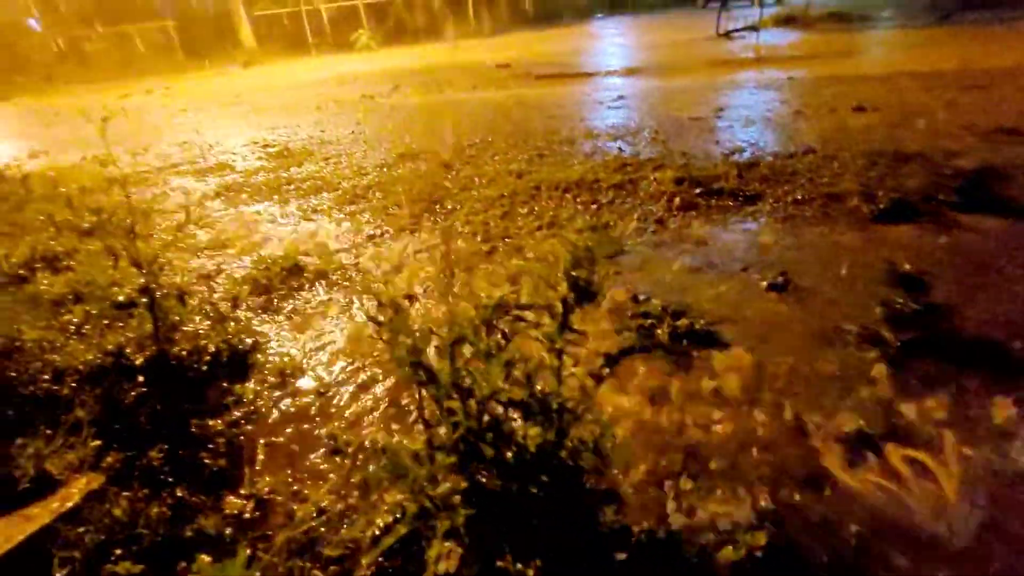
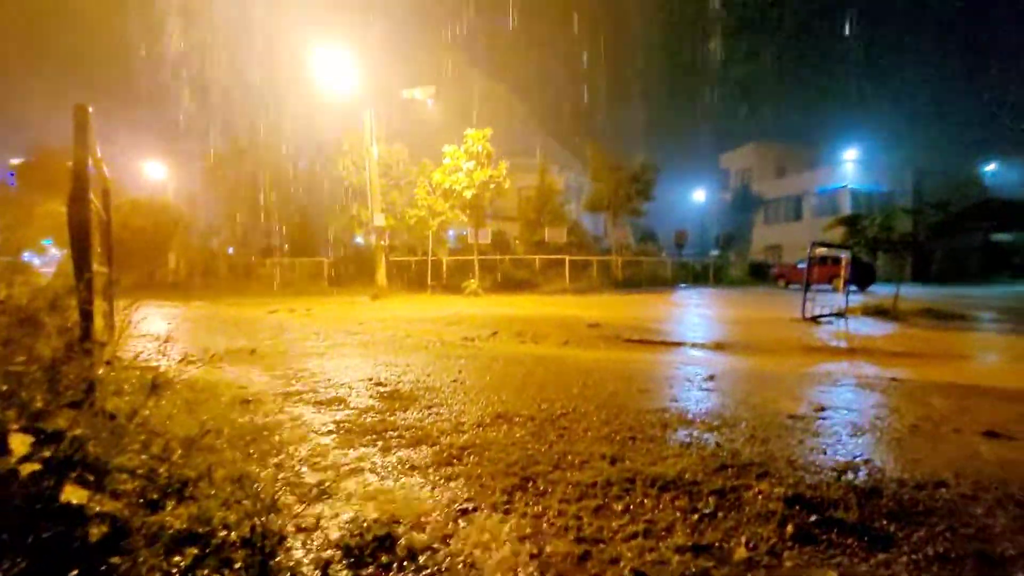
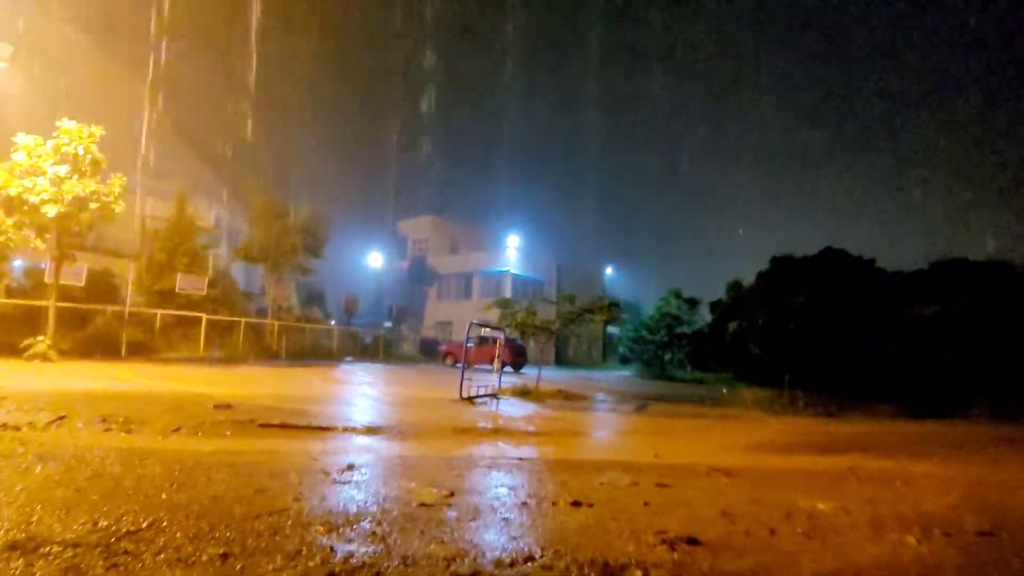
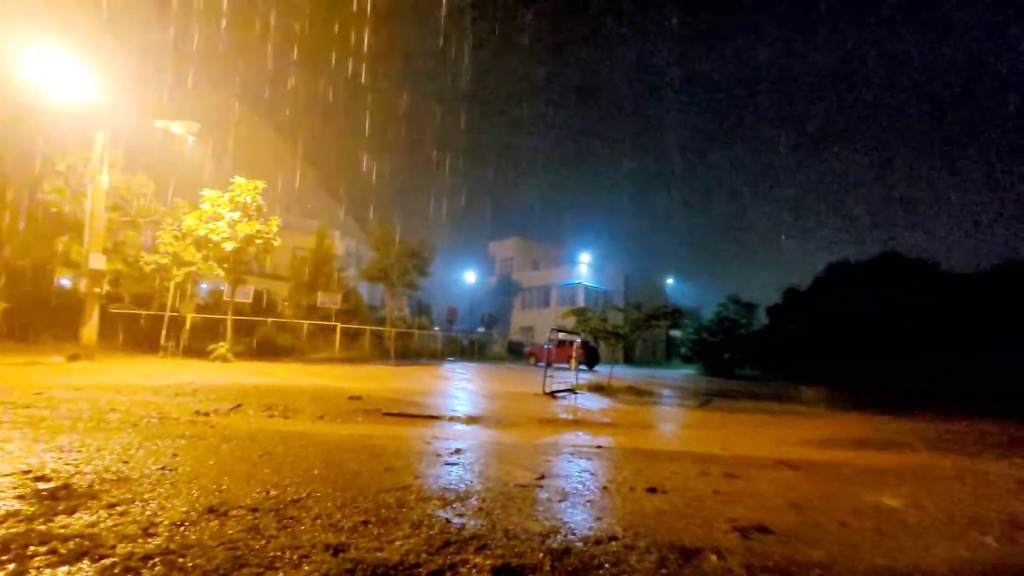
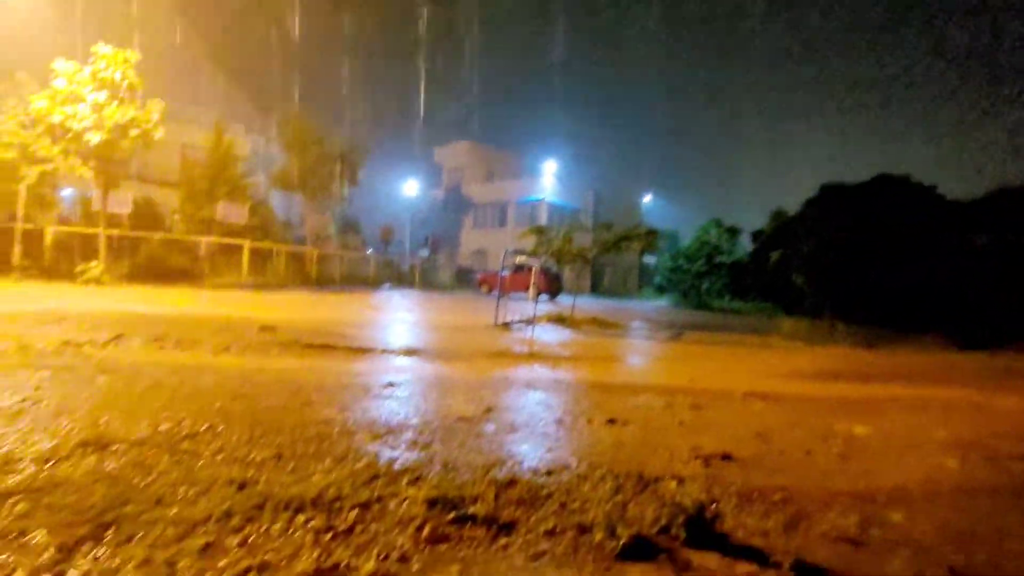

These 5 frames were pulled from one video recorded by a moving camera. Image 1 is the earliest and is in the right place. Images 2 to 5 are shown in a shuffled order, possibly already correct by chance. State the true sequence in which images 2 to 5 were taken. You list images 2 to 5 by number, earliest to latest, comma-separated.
2, 4, 3, 5
